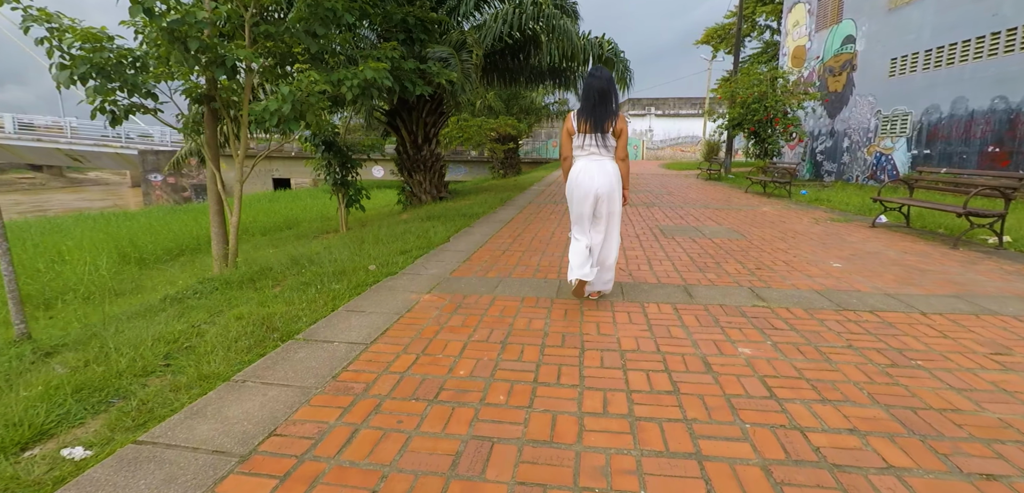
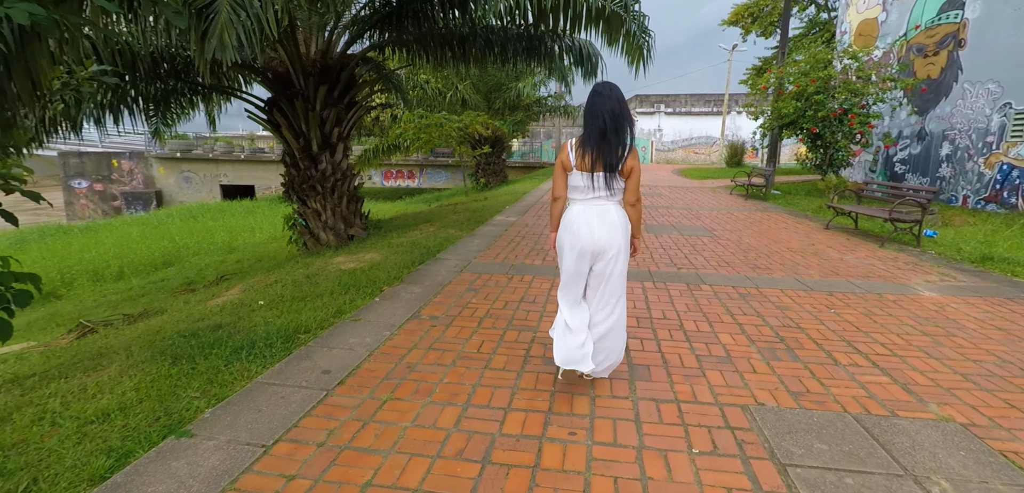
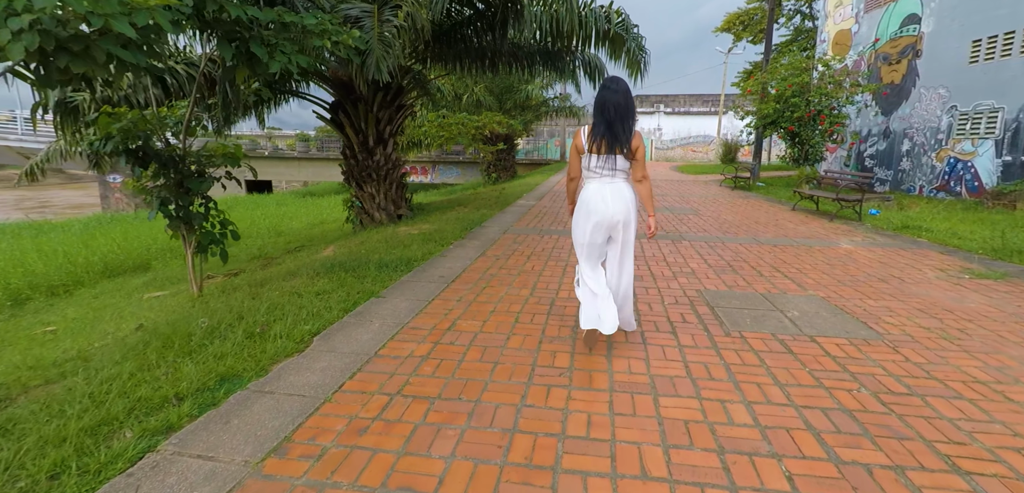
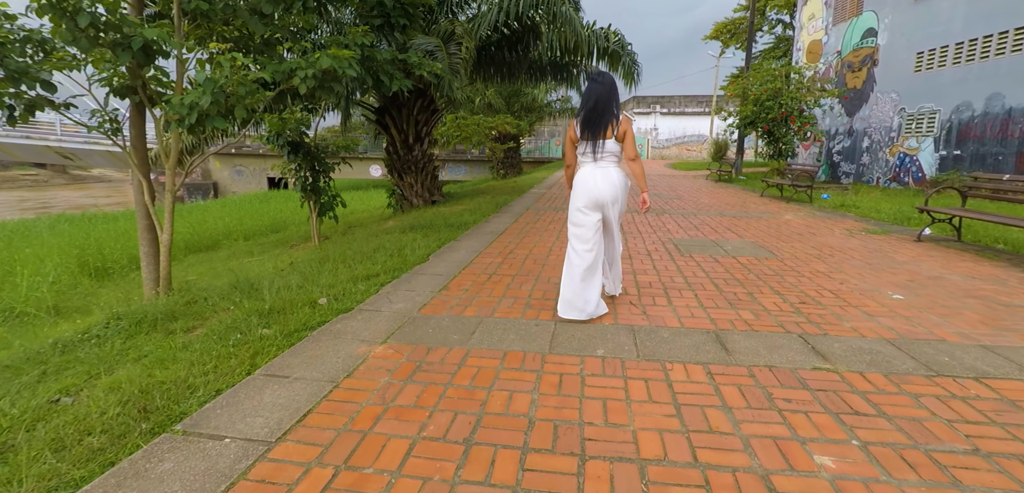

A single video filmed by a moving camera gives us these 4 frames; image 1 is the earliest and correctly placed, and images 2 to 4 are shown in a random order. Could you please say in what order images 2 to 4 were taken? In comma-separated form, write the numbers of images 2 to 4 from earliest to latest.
4, 3, 2
